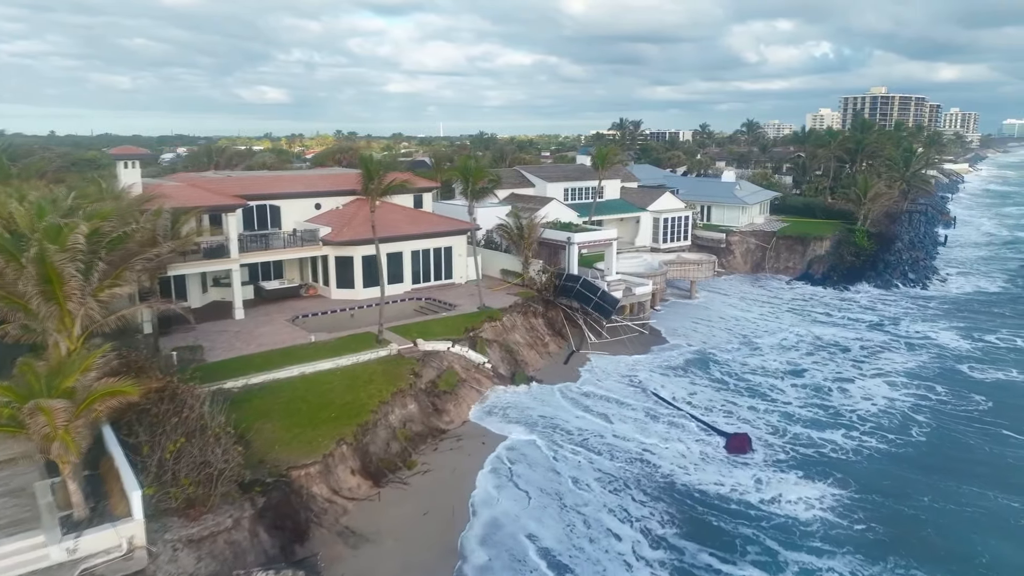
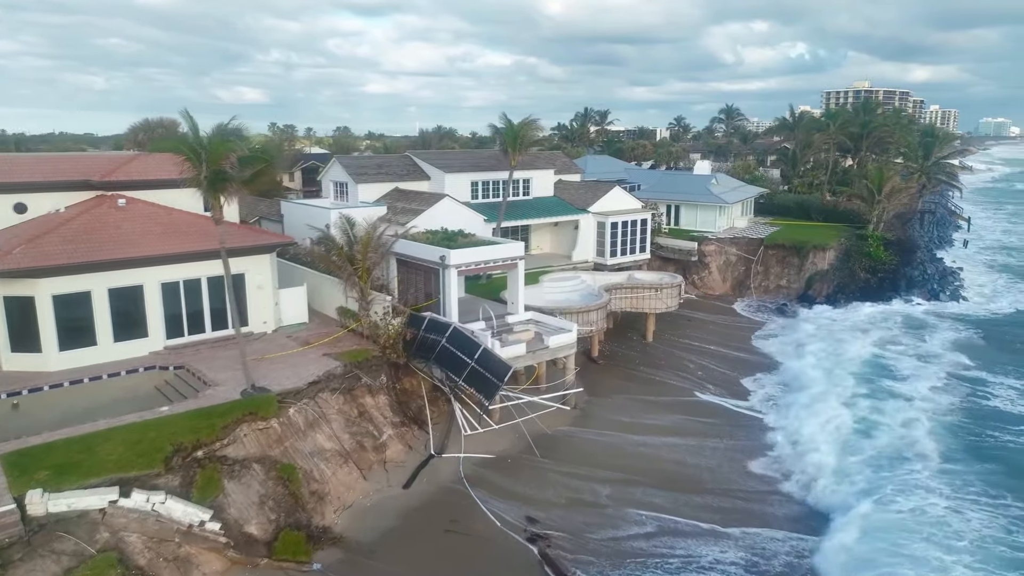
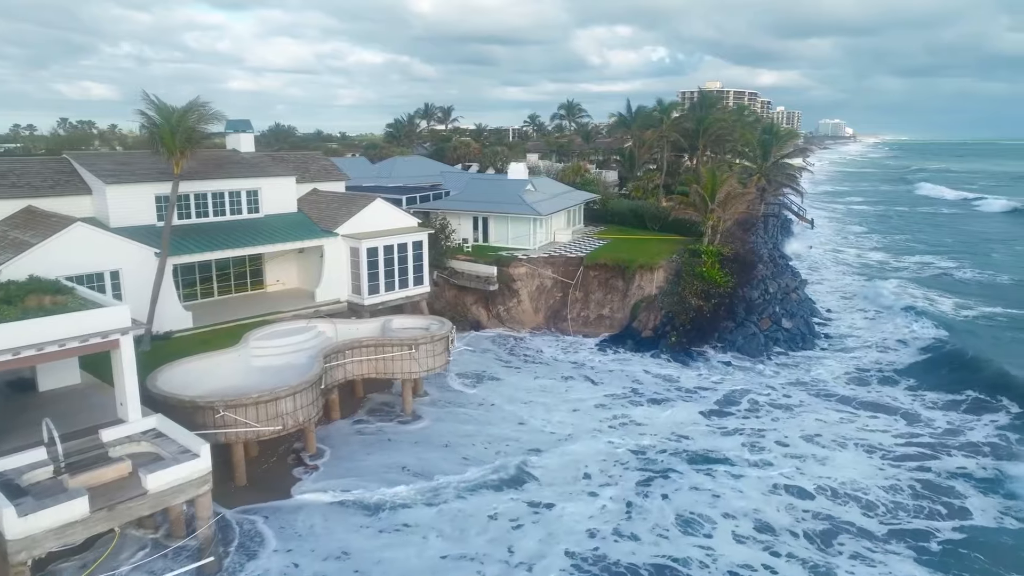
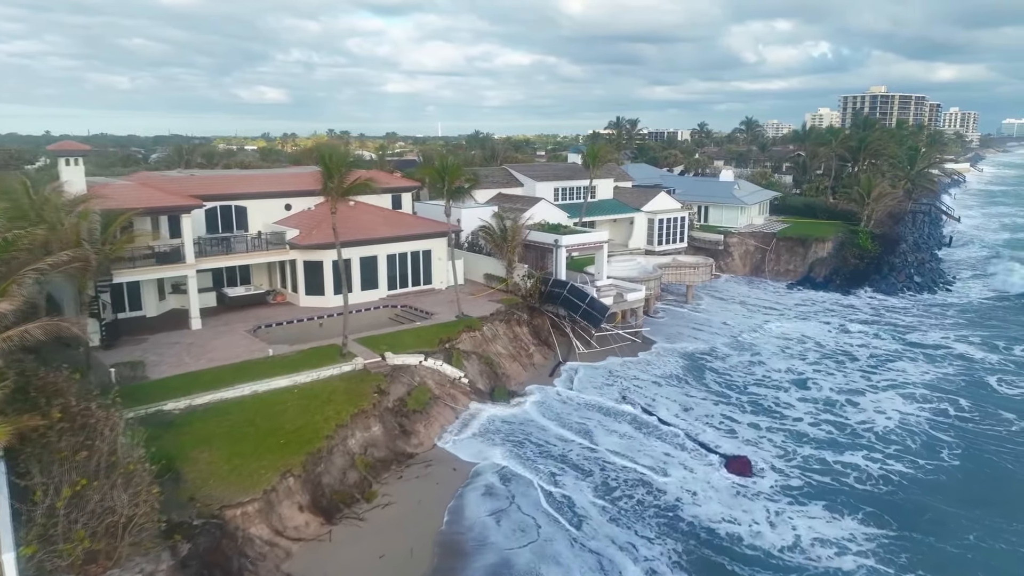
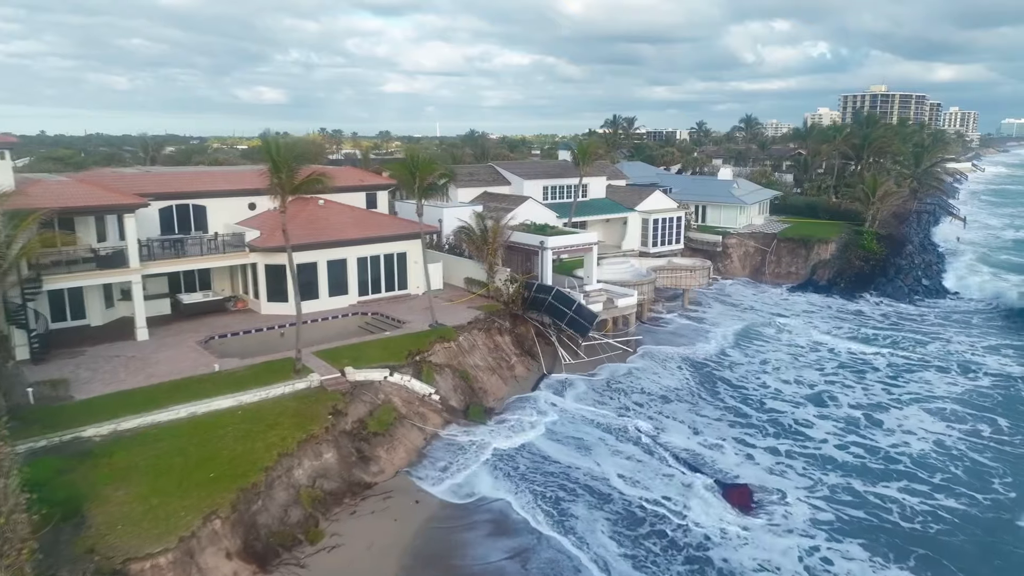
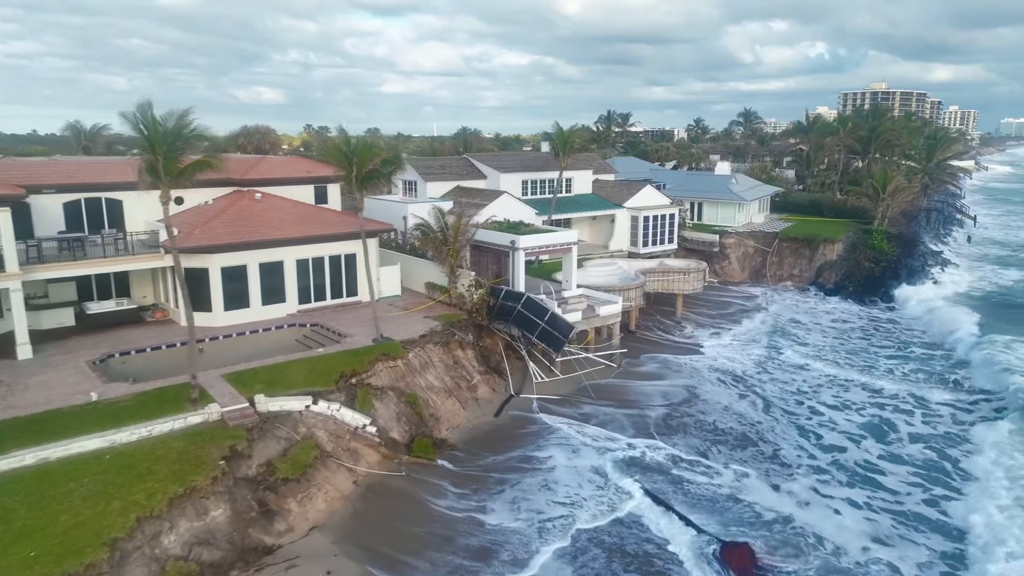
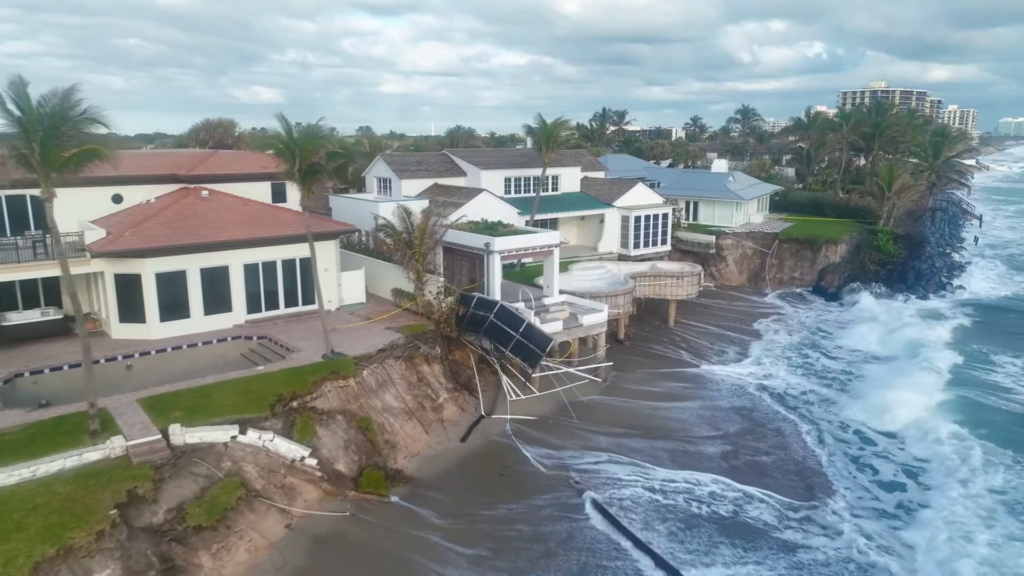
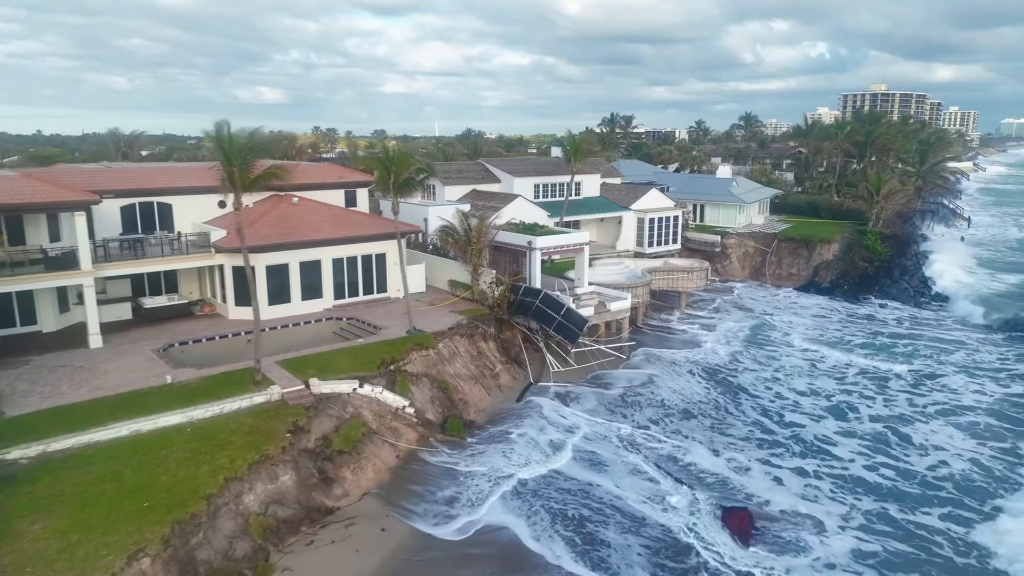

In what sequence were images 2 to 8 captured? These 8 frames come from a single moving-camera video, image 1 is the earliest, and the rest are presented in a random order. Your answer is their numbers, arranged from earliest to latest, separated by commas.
4, 5, 8, 6, 7, 2, 3
